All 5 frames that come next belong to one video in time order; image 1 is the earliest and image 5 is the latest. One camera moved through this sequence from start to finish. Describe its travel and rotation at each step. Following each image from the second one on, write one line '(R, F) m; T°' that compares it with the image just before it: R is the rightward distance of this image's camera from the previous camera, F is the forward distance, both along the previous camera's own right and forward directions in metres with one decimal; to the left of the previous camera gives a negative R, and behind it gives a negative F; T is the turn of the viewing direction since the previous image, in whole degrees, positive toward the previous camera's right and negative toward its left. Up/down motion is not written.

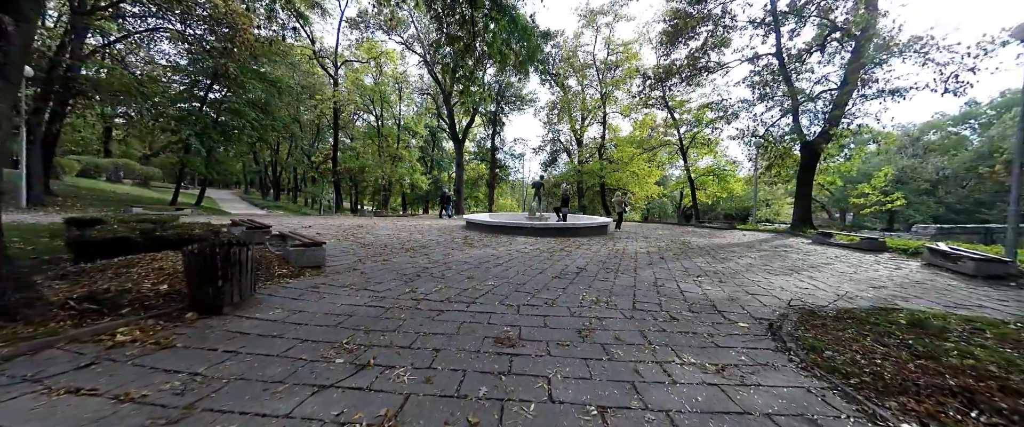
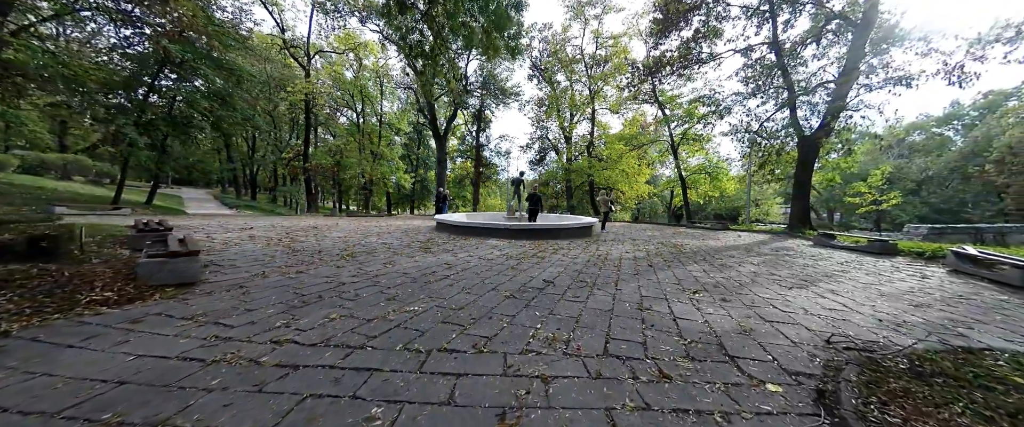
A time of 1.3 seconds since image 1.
(+0.5, +1.0) m; +1°
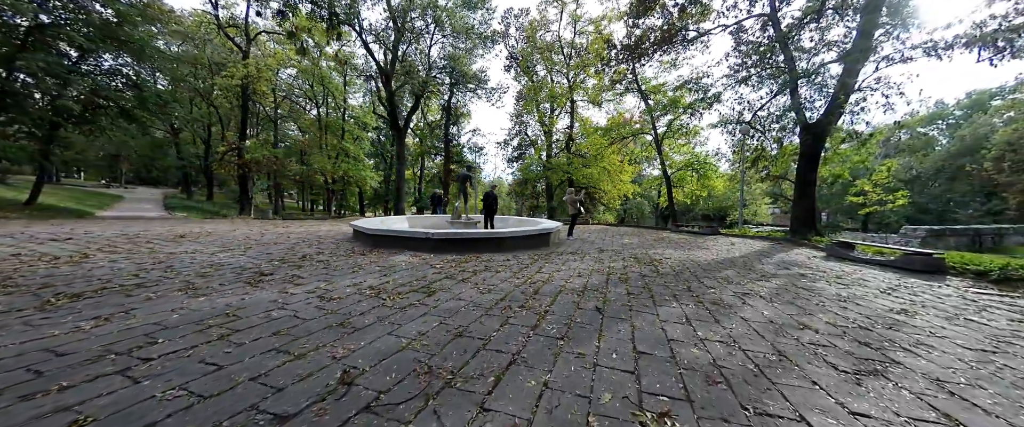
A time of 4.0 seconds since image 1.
(+1.2, +1.9) m; +2°
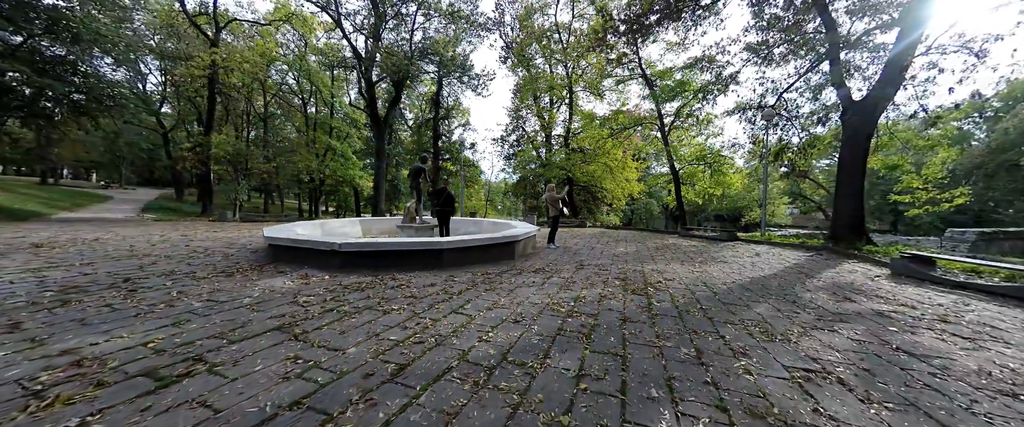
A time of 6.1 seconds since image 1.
(+0.9, +1.6) m; -2°
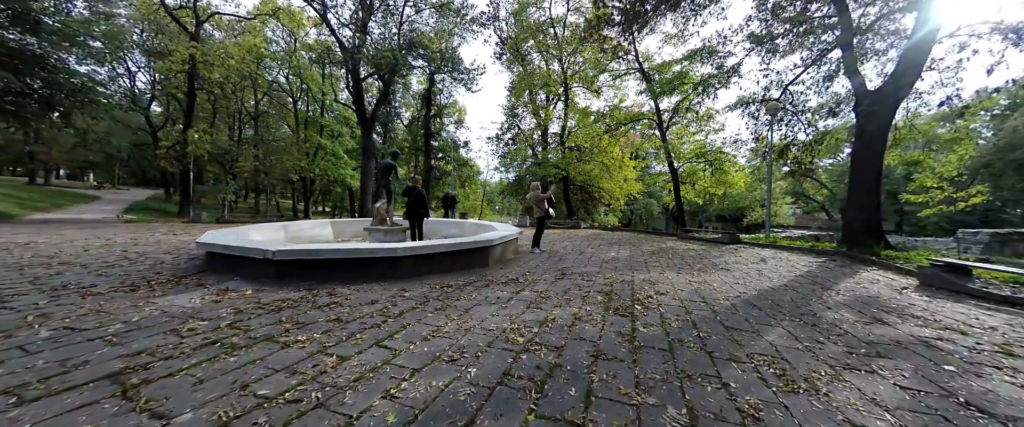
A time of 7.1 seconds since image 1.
(+0.4, +0.6) m; 0°
